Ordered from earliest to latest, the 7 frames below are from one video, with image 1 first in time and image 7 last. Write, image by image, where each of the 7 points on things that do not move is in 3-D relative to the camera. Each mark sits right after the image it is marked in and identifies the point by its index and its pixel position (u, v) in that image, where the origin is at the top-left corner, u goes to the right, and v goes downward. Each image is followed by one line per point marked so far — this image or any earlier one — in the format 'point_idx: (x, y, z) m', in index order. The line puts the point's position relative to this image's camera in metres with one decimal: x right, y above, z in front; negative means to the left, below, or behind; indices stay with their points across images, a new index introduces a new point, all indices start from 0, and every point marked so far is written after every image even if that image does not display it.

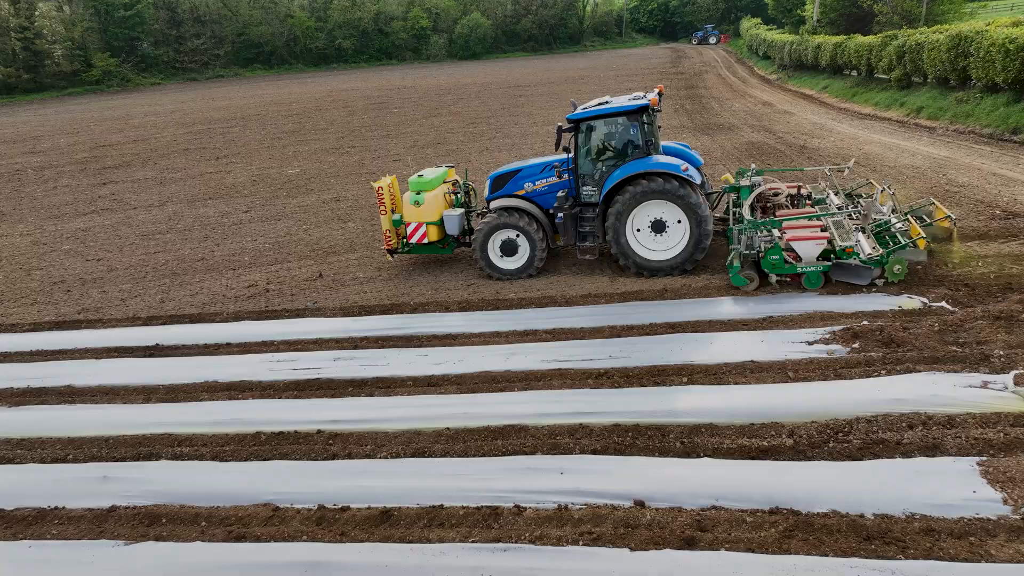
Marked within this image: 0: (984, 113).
0: (+8.9, +3.3, +13.3) m
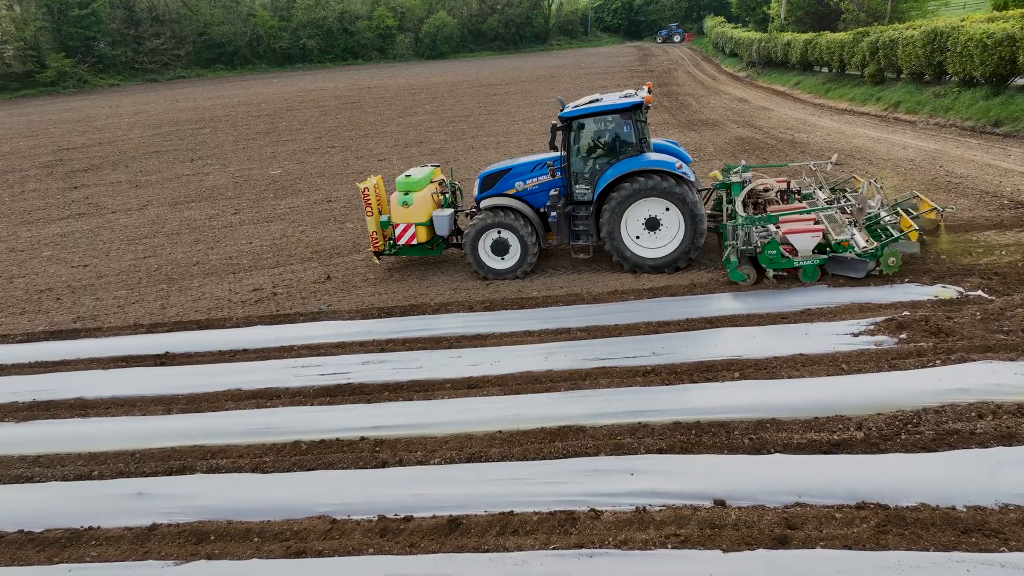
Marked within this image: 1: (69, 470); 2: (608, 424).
0: (+8.6, +3.5, +13.6) m
1: (-2.8, -1.1, +4.4) m
2: (+0.6, -0.8, +4.1) m
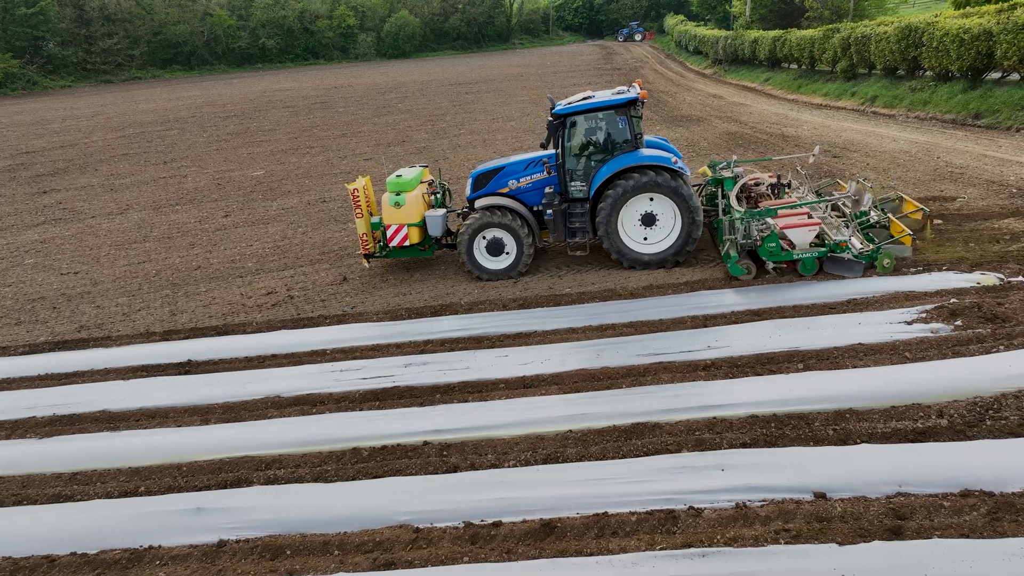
0: (+8.4, +3.7, +13.9) m
1: (-2.4, -1.2, +4.2) m
2: (+1.0, -0.7, +4.0) m
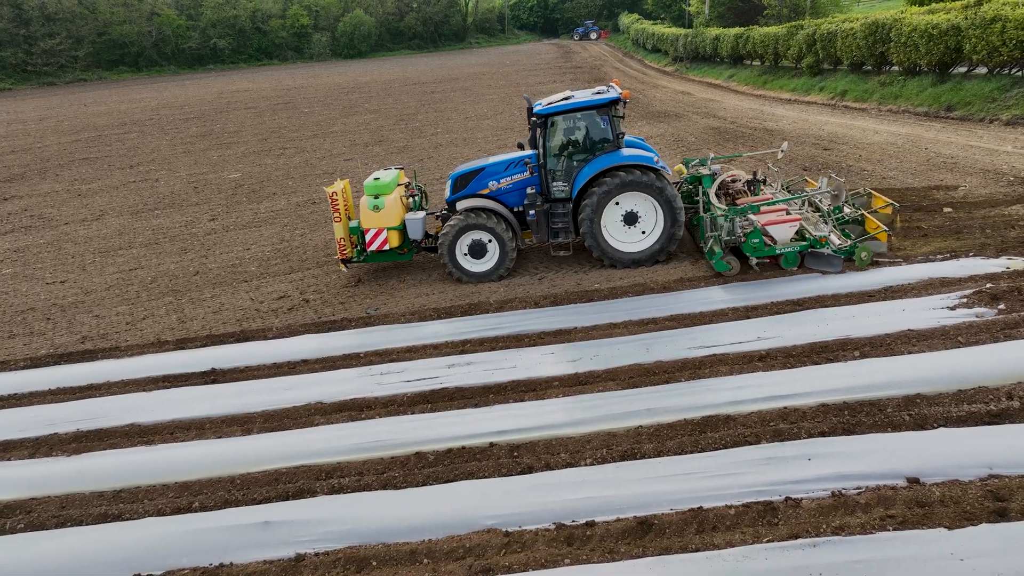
0: (+8.1, +3.9, +14.3) m
1: (-2.0, -1.2, +4.0) m
2: (+1.4, -0.7, +4.0) m
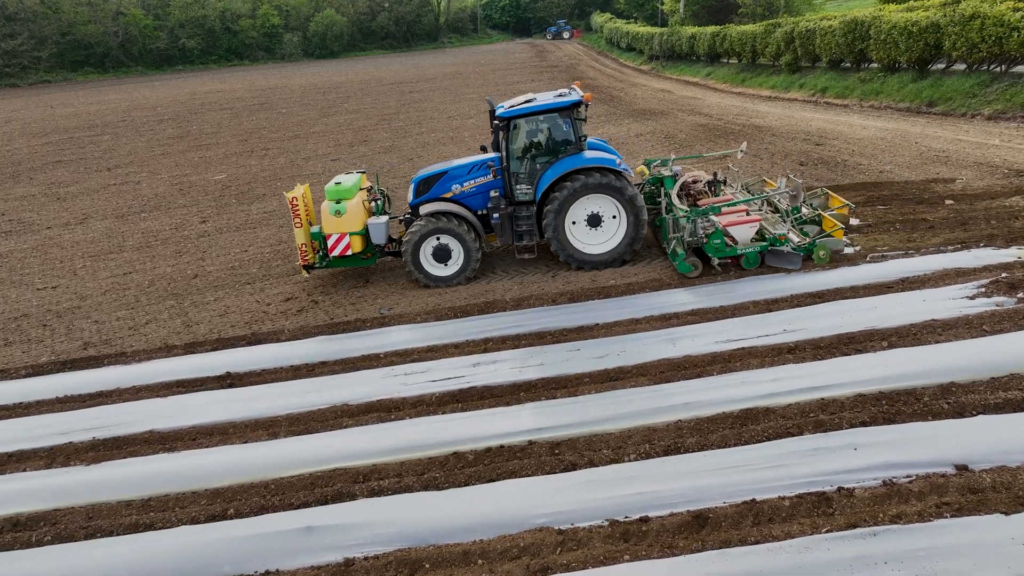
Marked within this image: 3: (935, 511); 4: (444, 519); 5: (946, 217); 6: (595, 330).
0: (+7.8, +4.1, +14.6) m
1: (-1.7, -1.2, +3.9) m
2: (+1.6, -0.6, +4.0) m
3: (+1.8, -1.0, +3.1) m
4: (-0.3, -1.1, +3.5) m
5: (+3.9, +0.6, +6.4) m
6: (+0.6, -0.3, +5.3) m
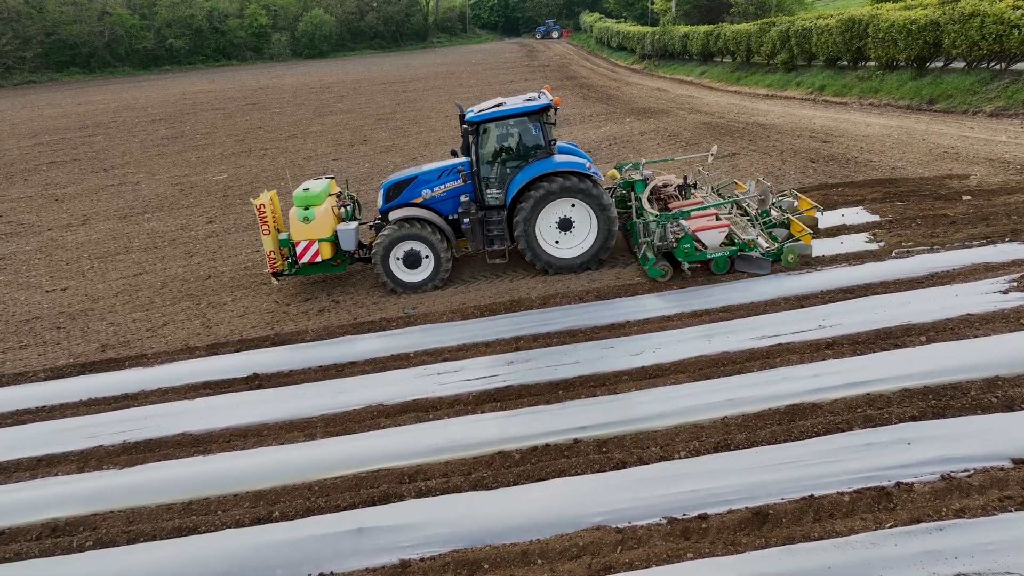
0: (+7.9, +4.2, +14.7) m
1: (-1.5, -1.2, +3.8) m
2: (+1.8, -0.6, +4.0) m
3: (+2.1, -0.9, +3.1) m
4: (-0.1, -1.1, +3.4) m
5: (+4.1, +0.7, +6.5) m
6: (+0.8, -0.3, +5.3) m
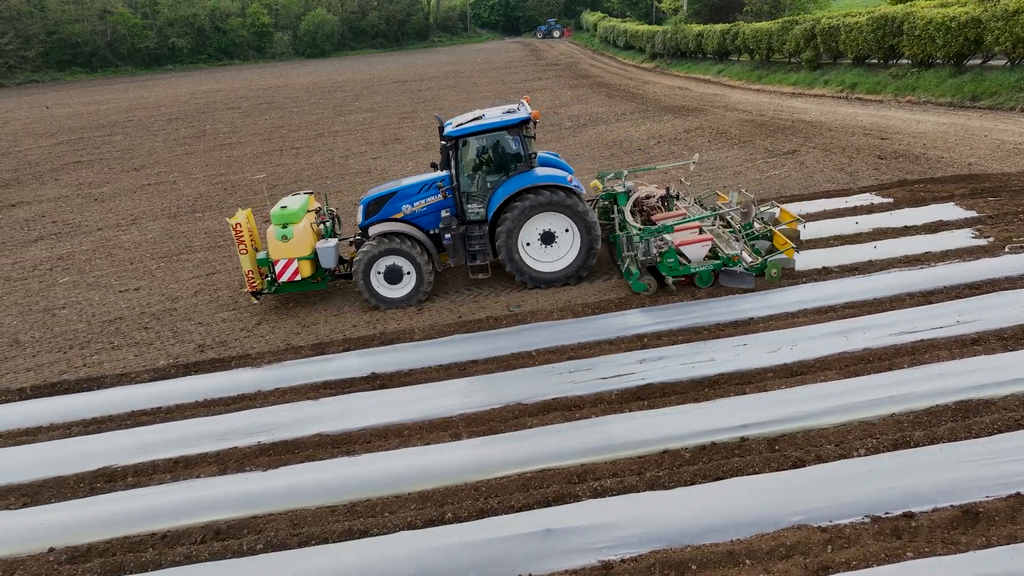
0: (+8.7, +4.2, +14.7) m
1: (-0.6, -1.2, +3.7) m
2: (+2.7, -0.6, +4.0) m
3: (+3.0, -0.9, +3.0) m
4: (+0.8, -1.1, +3.4) m
5: (+5.0, +0.7, +6.4) m
6: (+1.7, -0.3, +5.2) m
